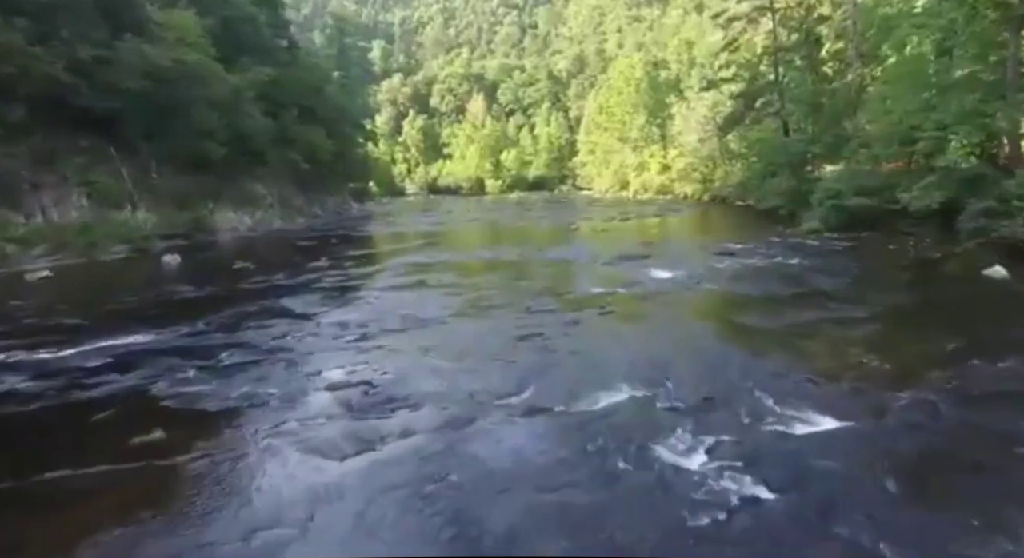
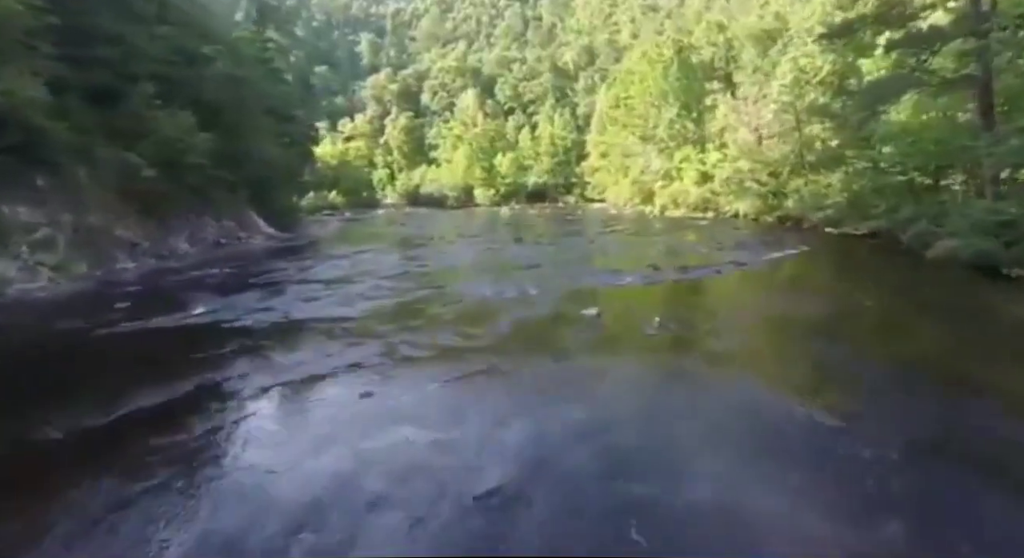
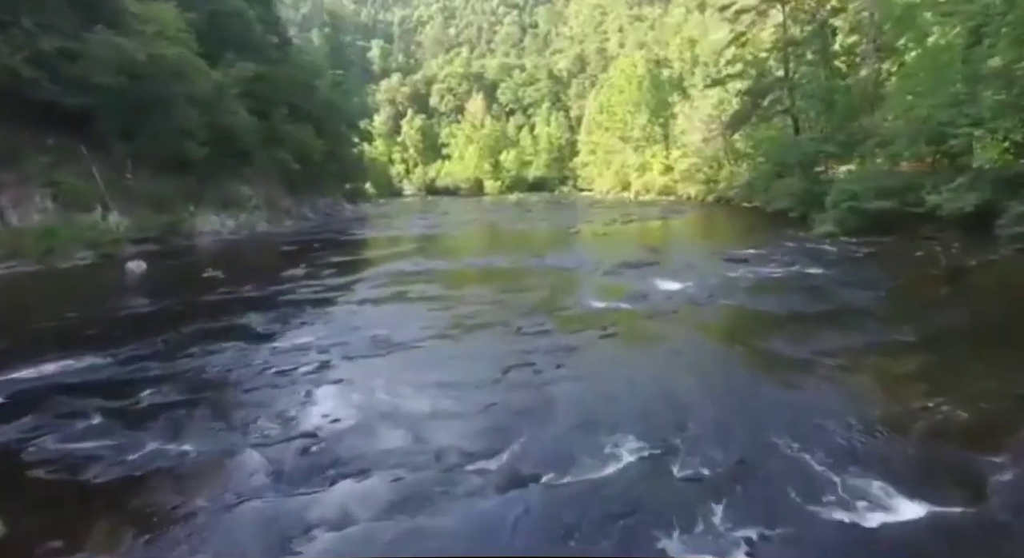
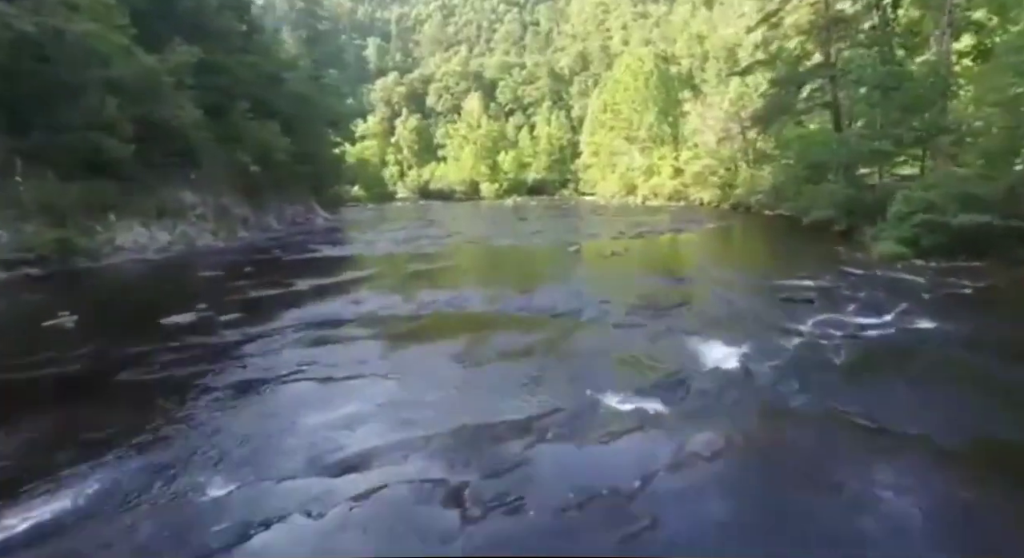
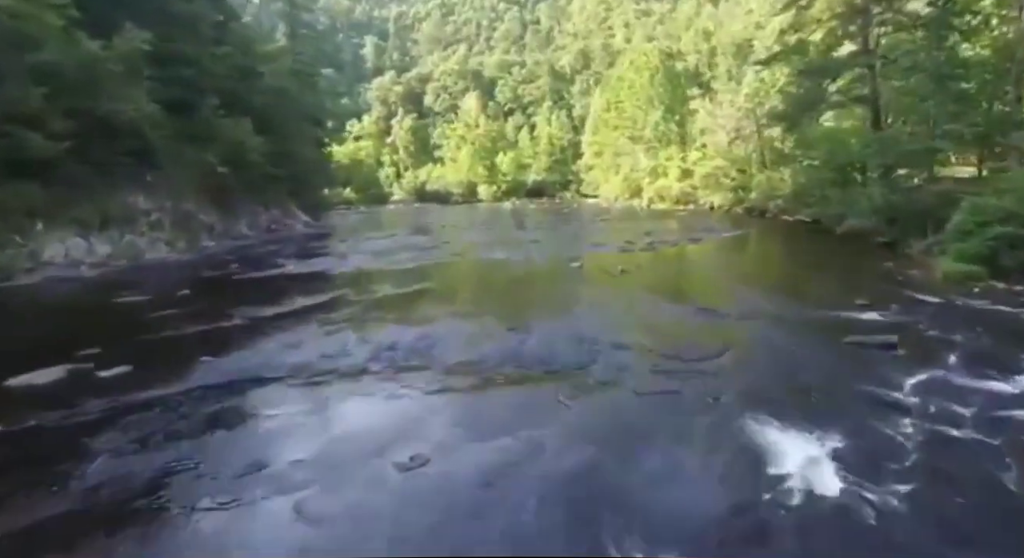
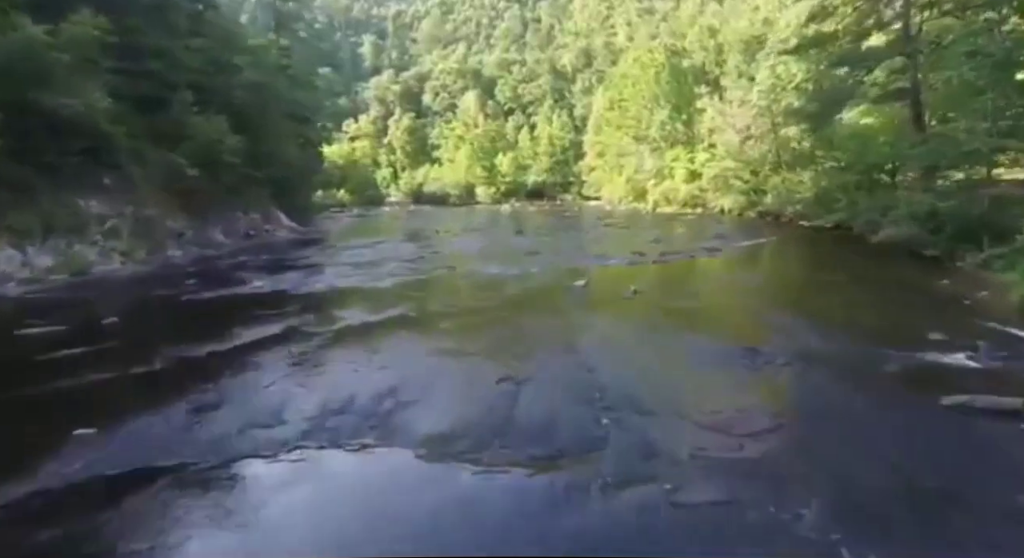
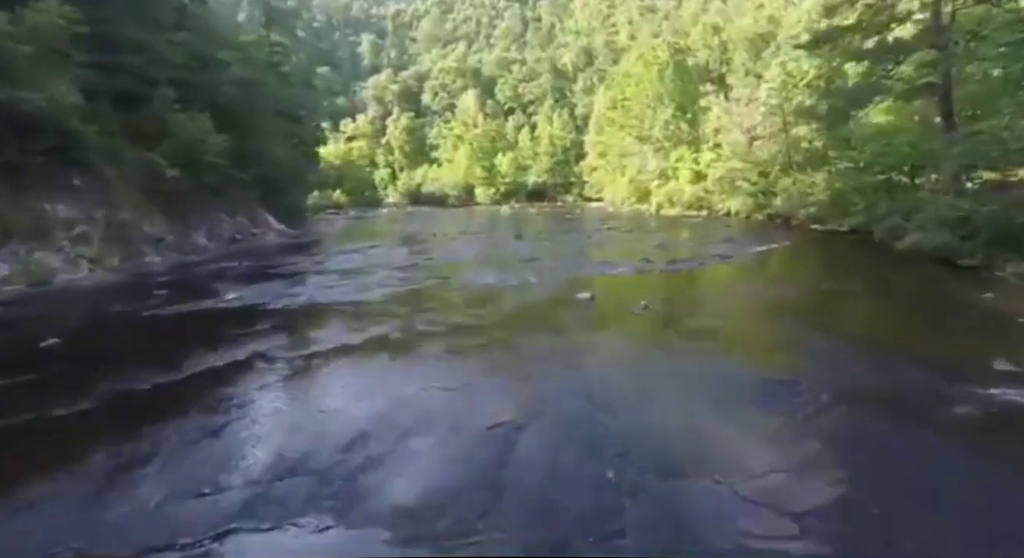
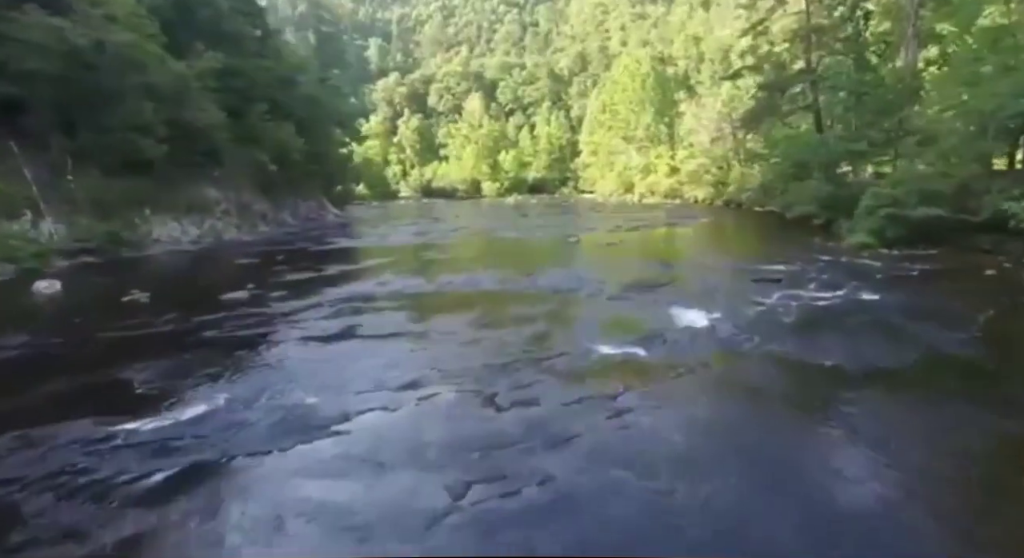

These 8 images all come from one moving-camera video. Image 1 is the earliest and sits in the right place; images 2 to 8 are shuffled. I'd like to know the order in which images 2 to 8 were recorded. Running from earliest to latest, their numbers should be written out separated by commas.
3, 8, 4, 5, 6, 7, 2
